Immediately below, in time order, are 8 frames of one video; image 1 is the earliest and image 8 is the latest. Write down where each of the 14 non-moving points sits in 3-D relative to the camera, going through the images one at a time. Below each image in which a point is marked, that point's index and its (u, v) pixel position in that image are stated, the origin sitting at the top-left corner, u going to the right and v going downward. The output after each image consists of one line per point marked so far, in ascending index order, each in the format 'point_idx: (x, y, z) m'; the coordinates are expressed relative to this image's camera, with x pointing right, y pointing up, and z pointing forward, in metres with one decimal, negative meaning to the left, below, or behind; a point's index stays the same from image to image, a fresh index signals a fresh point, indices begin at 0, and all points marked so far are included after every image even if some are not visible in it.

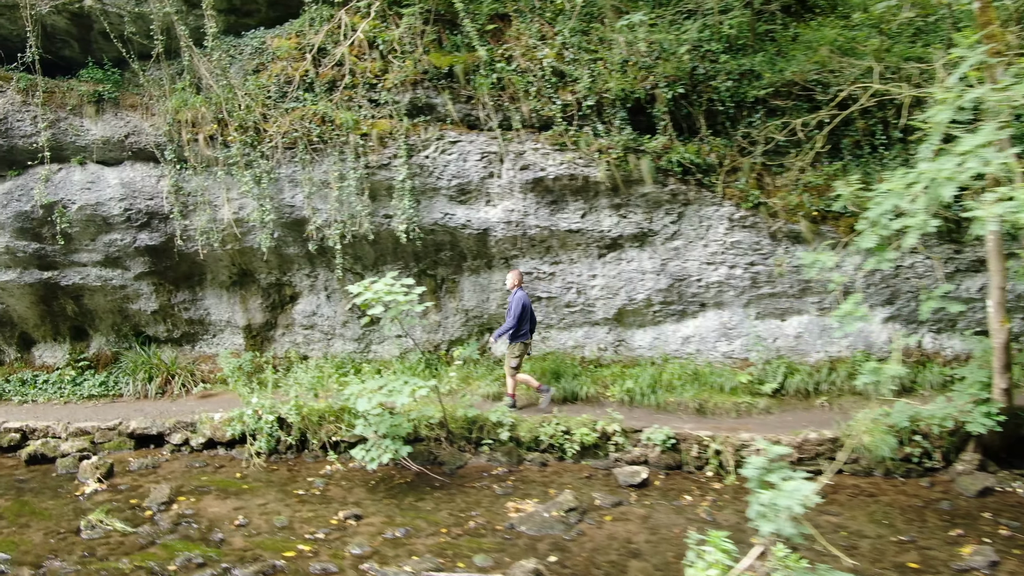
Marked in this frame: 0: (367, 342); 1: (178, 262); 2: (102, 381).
0: (-1.4, -0.5, +6.9) m
1: (-3.2, +0.2, +6.7) m
2: (-4.0, -0.9, +6.8) m
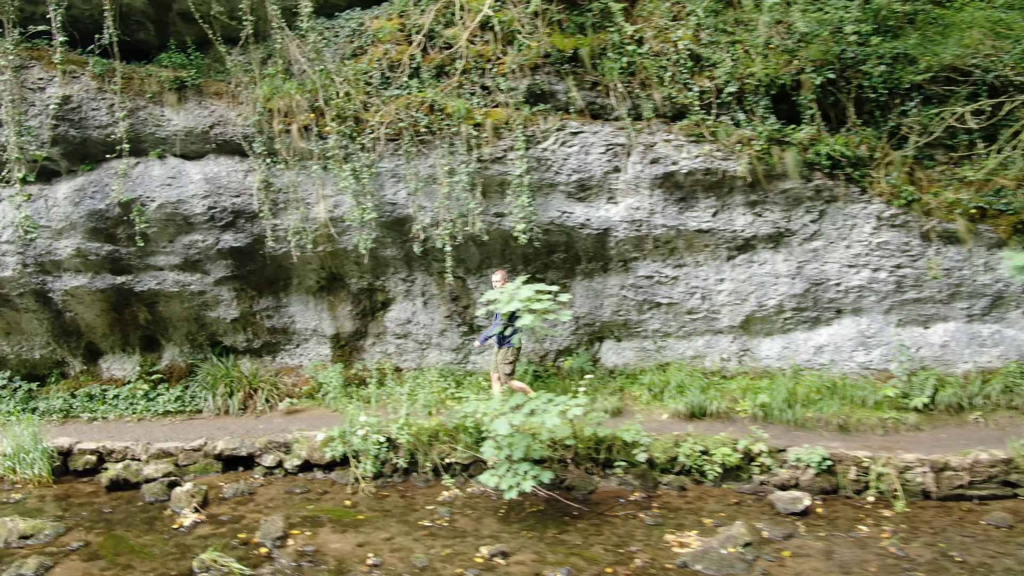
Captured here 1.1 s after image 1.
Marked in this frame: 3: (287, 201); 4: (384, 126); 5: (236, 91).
0: (-0.4, -0.6, +6.3) m
1: (-2.2, +0.2, +6.1) m
2: (-3.0, -1.0, +6.2) m
3: (-1.9, +0.7, +5.8) m
4: (-1.0, +1.3, +5.6) m
5: (-2.3, +1.6, +5.8) m
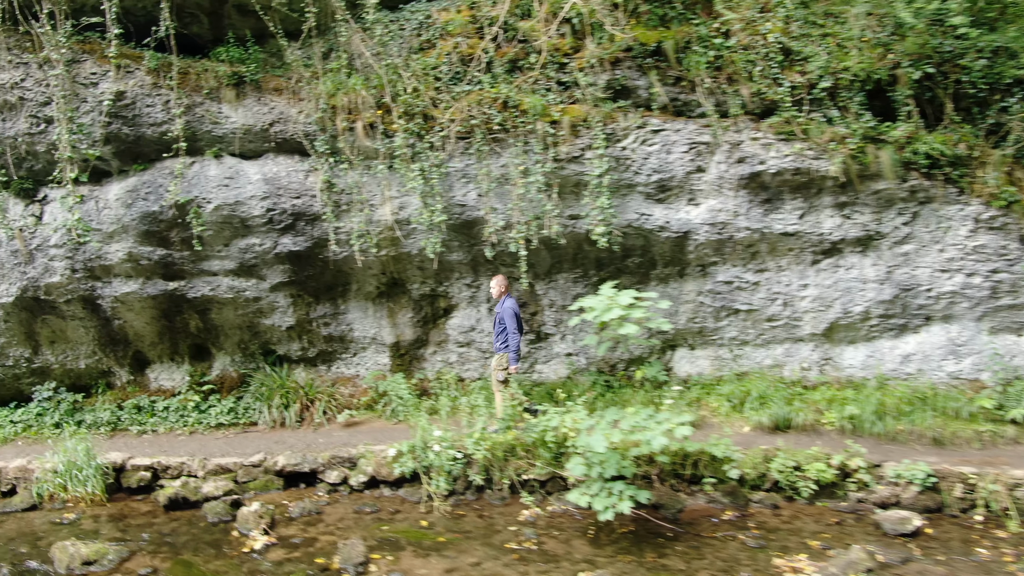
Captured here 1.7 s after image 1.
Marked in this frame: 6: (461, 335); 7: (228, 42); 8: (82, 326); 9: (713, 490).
0: (+0.2, -0.6, +6.0) m
1: (-1.6, +0.1, +5.8) m
2: (-2.4, -1.0, +5.9) m
3: (-1.3, +0.7, +5.5) m
4: (-0.4, +1.2, +5.3) m
5: (-1.7, +1.6, +5.5) m
6: (-0.4, -0.4, +6.0) m
7: (-2.2, +2.0, +5.7) m
8: (-3.6, -0.3, +5.8) m
9: (+1.5, -1.5, +5.1) m
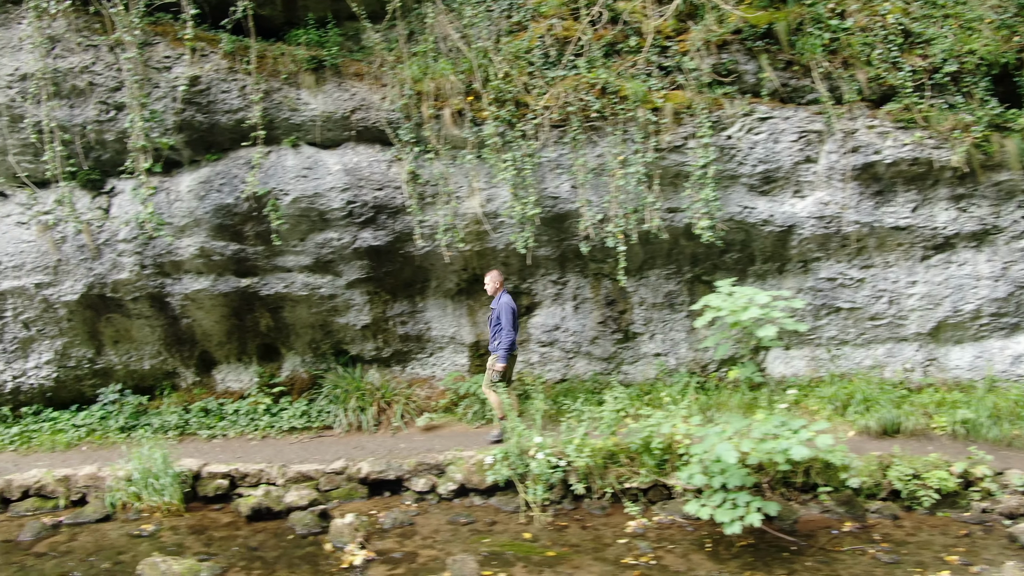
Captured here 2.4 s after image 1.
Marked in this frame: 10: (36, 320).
0: (+0.9, -0.6, +5.7) m
1: (-0.9, +0.2, +5.5) m
2: (-1.7, -1.0, +5.6) m
3: (-0.6, +0.7, +5.2) m
4: (+0.3, +1.3, +5.0) m
5: (-1.0, +1.6, +5.2) m
6: (+0.3, -0.4, +5.7) m
7: (-1.5, +2.0, +5.3) m
8: (-2.9, -0.3, +5.5) m
9: (+2.2, -1.4, +4.8) m
10: (-3.6, -0.2, +5.3) m
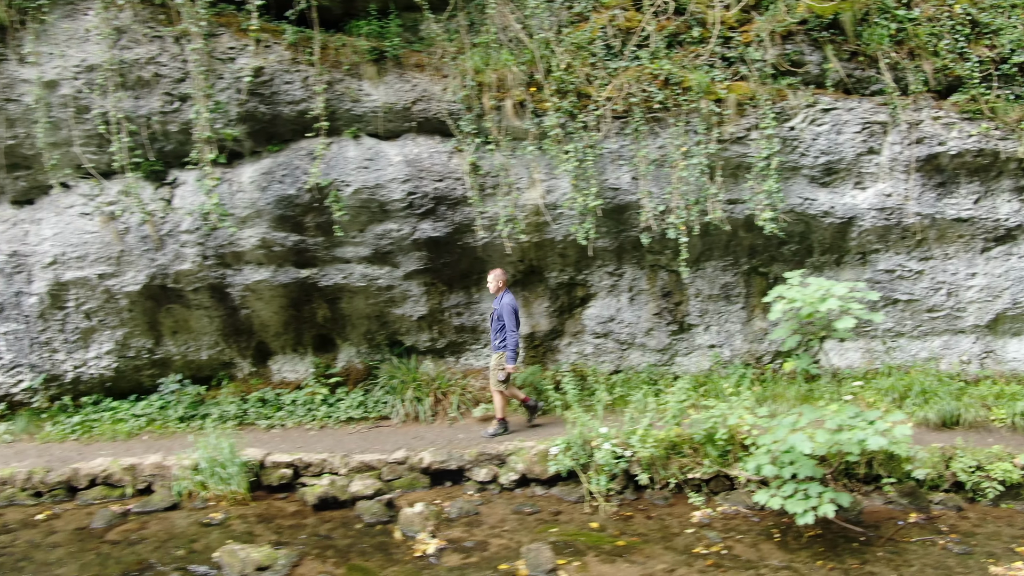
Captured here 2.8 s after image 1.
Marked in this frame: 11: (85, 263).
0: (+1.3, -0.5, +5.8) m
1: (-0.4, +0.2, +5.5) m
2: (-1.2, -0.9, +5.7) m
3: (-0.1, +0.8, +5.2) m
4: (+0.7, +1.3, +5.0) m
5: (-0.5, +1.7, +5.2) m
6: (+0.7, -0.3, +5.8) m
7: (-1.1, +2.1, +5.3) m
8: (-2.4, -0.2, +5.5) m
9: (+2.6, -1.4, +4.8) m
10: (-3.2, -0.2, +5.4) m
11: (-3.2, +0.2, +5.2) m
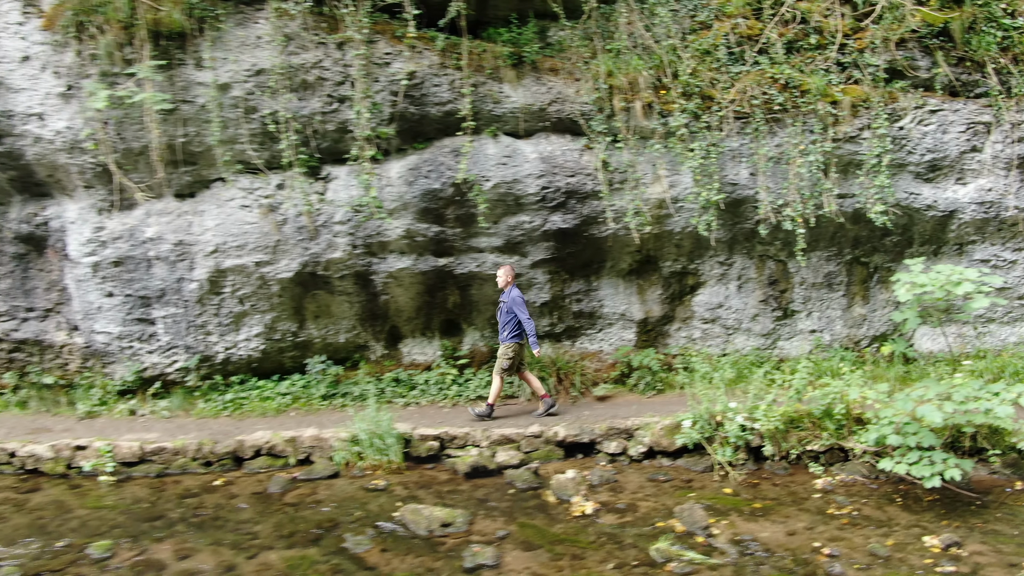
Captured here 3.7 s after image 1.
0: (+2.3, -0.4, +6.2) m
1: (+0.6, +0.3, +5.9) m
2: (-0.2, -0.8, +6.1) m
3: (+0.9, +0.9, +5.6) m
4: (+1.7, +1.4, +5.4) m
5: (+0.5, +1.8, +5.6) m
6: (+1.7, -0.2, +6.2) m
7: (-0.1, +2.2, +5.8) m
8: (-1.4, -0.1, +6.0) m
9: (+3.6, -1.3, +5.2) m
10: (-2.2, -0.1, +5.8) m
11: (-2.1, +0.3, +5.6) m
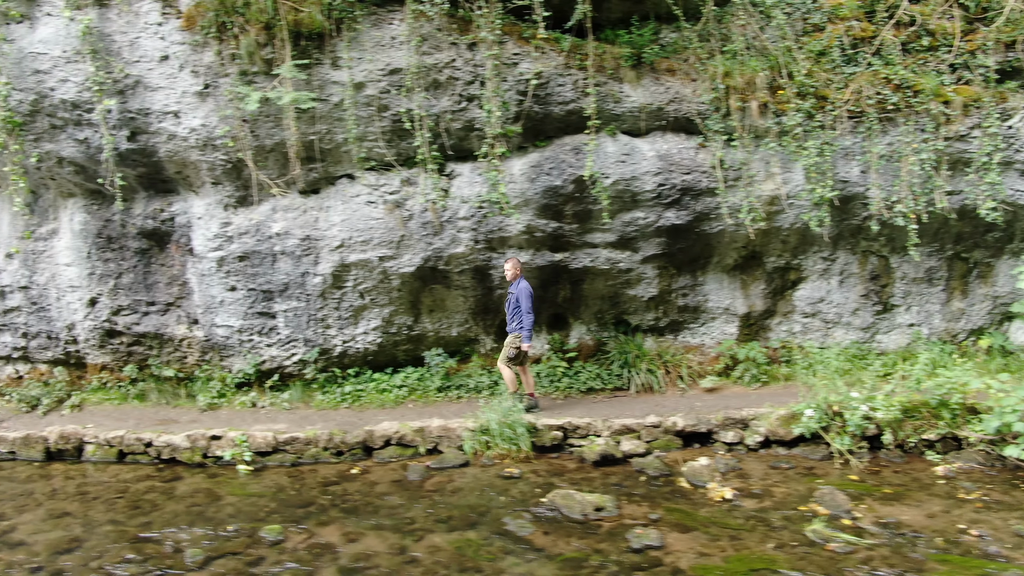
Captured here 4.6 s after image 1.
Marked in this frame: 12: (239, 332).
0: (+3.3, -0.4, +6.4) m
1: (+1.6, +0.4, +6.1) m
2: (+0.8, -0.8, +6.3) m
3: (+1.9, +0.9, +5.8) m
4: (+2.7, +1.5, +5.6) m
5: (+1.4, +1.8, +5.8) m
6: (+2.7, -0.2, +6.3) m
7: (+0.9, +2.2, +5.9) m
8: (-0.4, -0.1, +6.1) m
9: (+4.6, -1.2, +5.4) m
10: (-1.2, 0.0, +6.0) m
11: (-1.2, +0.3, +5.8) m
12: (-2.4, -0.4, +6.1) m
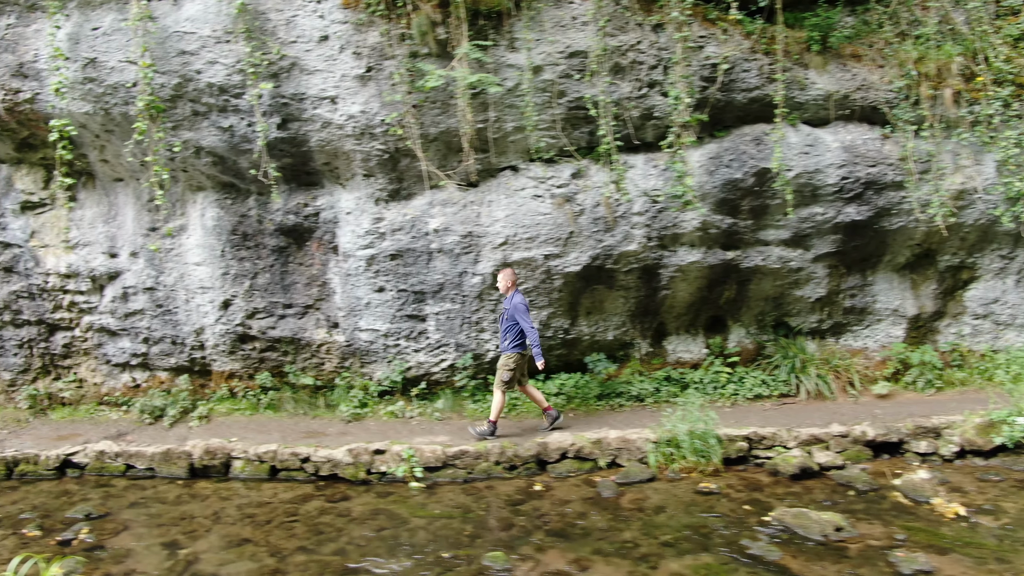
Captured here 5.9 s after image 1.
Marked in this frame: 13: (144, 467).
0: (+4.6, -0.4, +6.0) m
1: (+2.9, +0.4, +5.7) m
2: (+2.1, -0.8, +5.9) m
3: (+3.2, +0.9, +5.4) m
4: (+4.0, +1.5, +5.3) m
5: (+2.8, +1.8, +5.4) m
6: (+4.0, -0.2, +6.0) m
7: (+2.2, +2.2, +5.6) m
8: (+0.9, -0.1, +5.7) m
9: (+5.9, -1.2, +5.1) m
10: (+0.2, 0.0, +5.5) m
11: (+0.2, +0.3, +5.3) m
12: (-1.0, -0.4, +5.6) m
13: (-2.7, -1.3, +5.1) m
